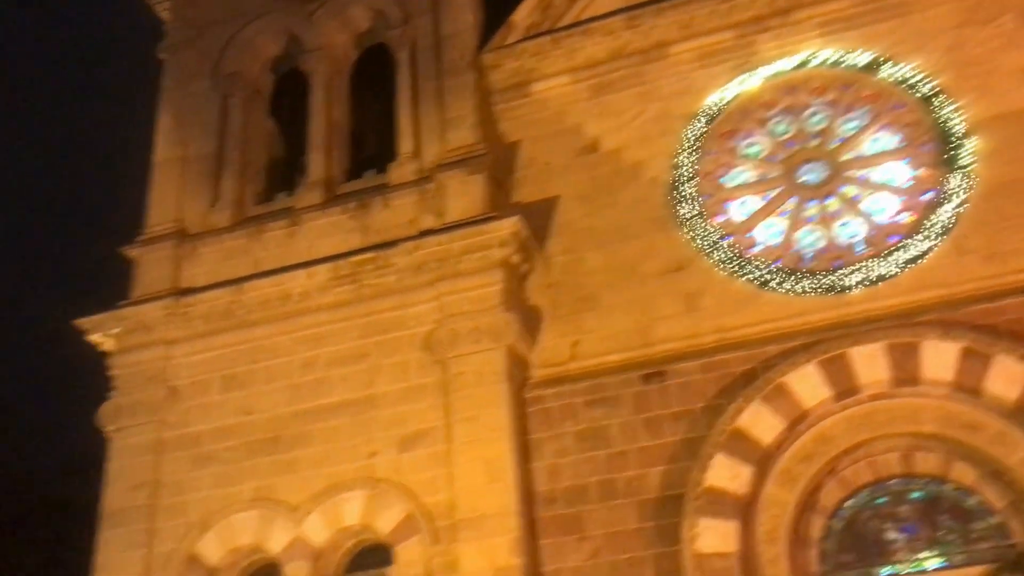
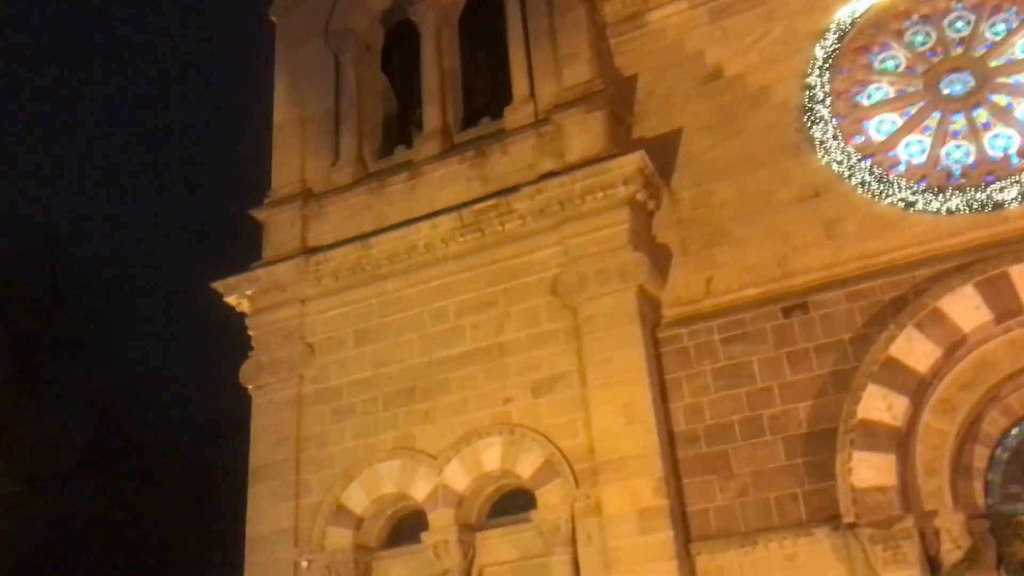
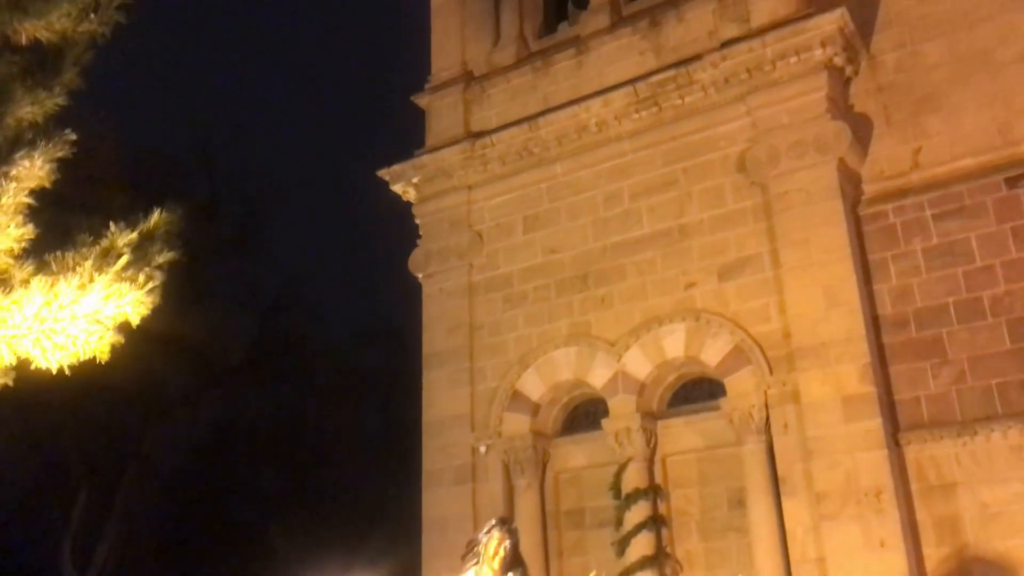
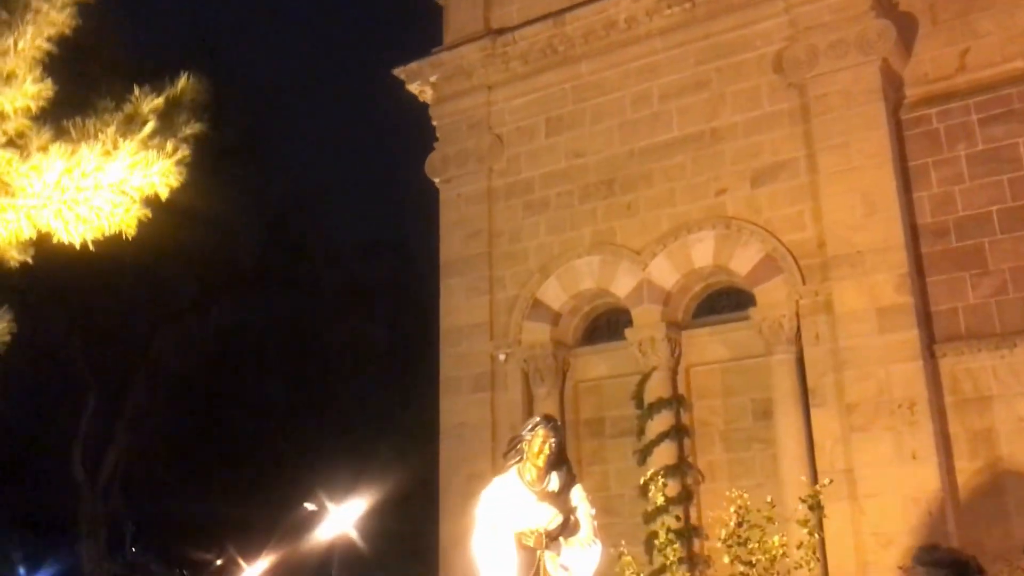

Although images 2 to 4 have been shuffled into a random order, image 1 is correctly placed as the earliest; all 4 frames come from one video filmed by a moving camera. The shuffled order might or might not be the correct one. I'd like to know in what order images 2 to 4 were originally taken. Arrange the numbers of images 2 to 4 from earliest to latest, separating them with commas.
2, 3, 4
